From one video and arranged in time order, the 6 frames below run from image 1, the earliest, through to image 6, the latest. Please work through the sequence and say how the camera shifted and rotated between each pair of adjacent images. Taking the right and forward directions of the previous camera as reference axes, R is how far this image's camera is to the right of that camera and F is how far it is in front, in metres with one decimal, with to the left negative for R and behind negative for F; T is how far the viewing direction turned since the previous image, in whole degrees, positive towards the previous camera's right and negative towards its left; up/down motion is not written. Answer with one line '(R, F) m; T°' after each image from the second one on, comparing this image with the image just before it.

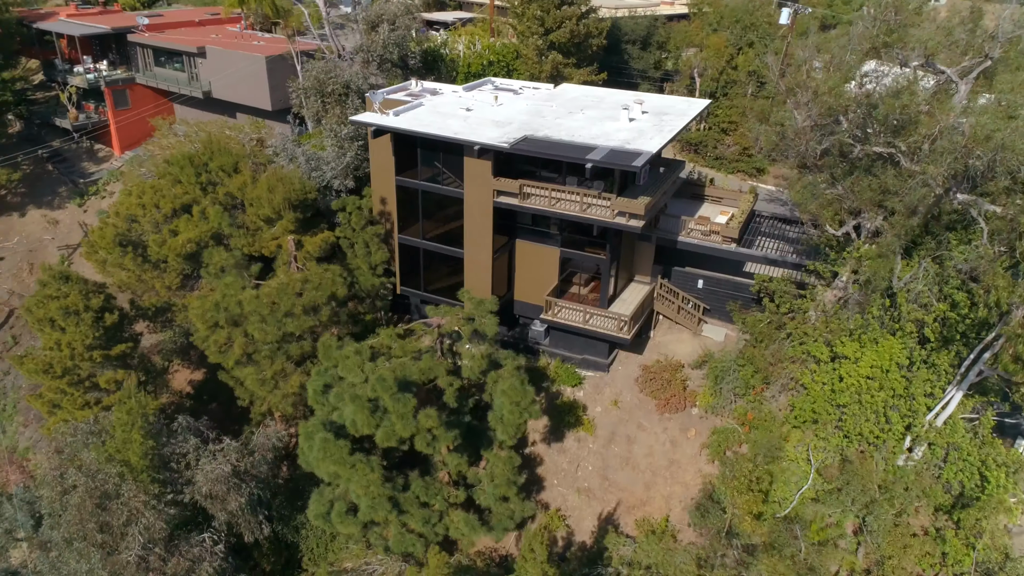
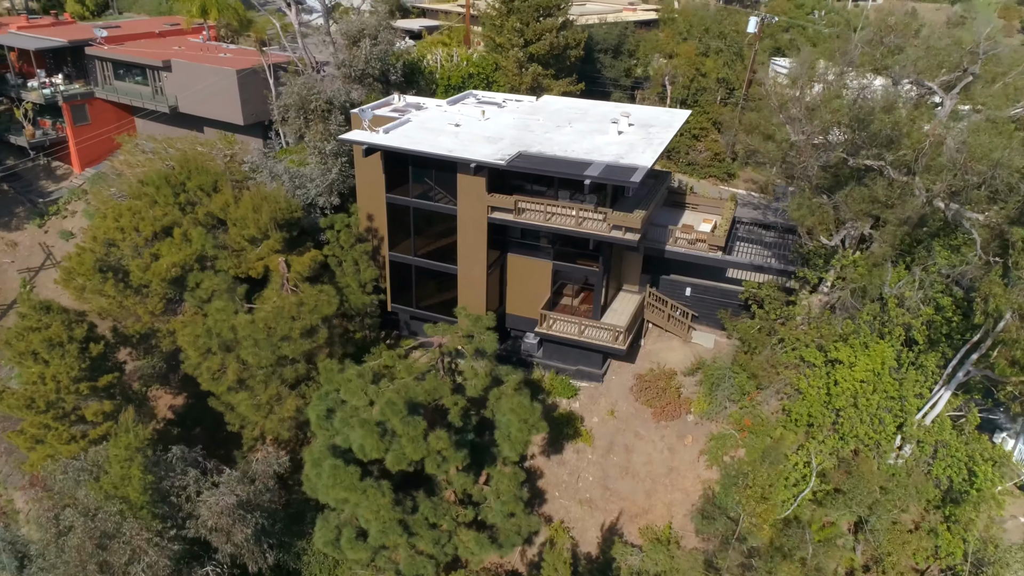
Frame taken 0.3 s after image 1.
(-0.5, 0.0) m; +4°
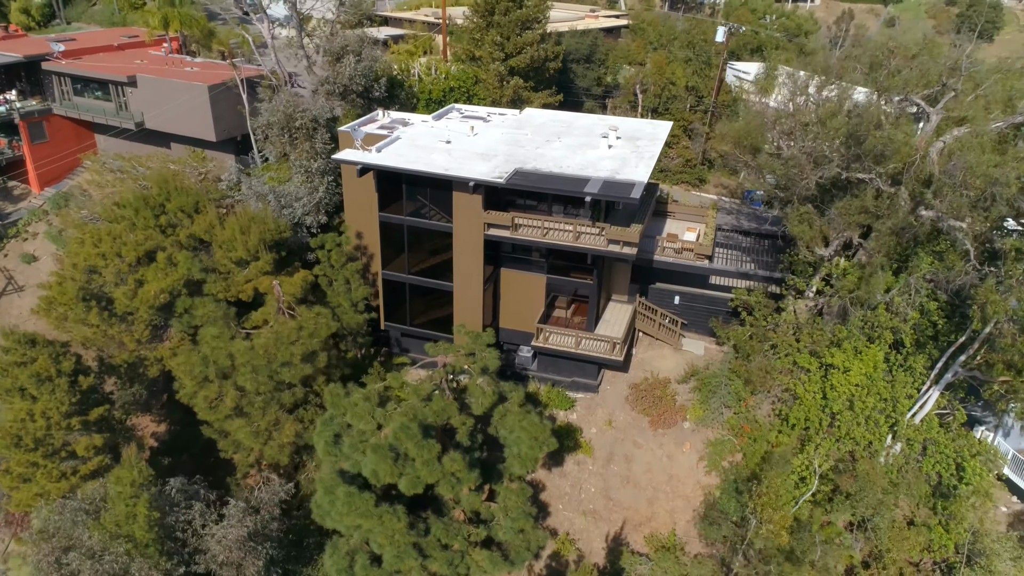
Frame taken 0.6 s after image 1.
(-0.5, 0.0) m; +4°
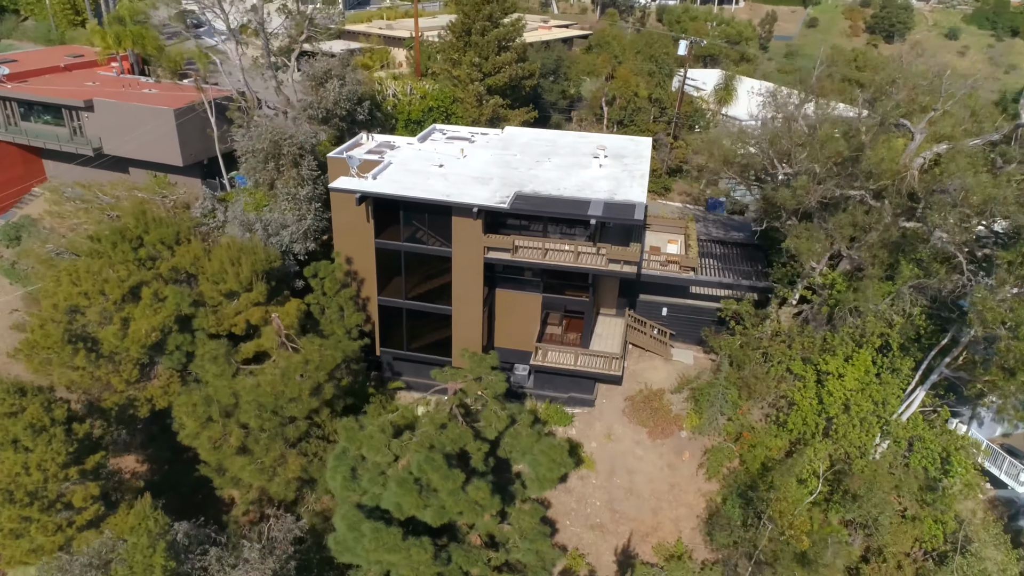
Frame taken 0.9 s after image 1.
(-0.7, 0.0) m; +5°
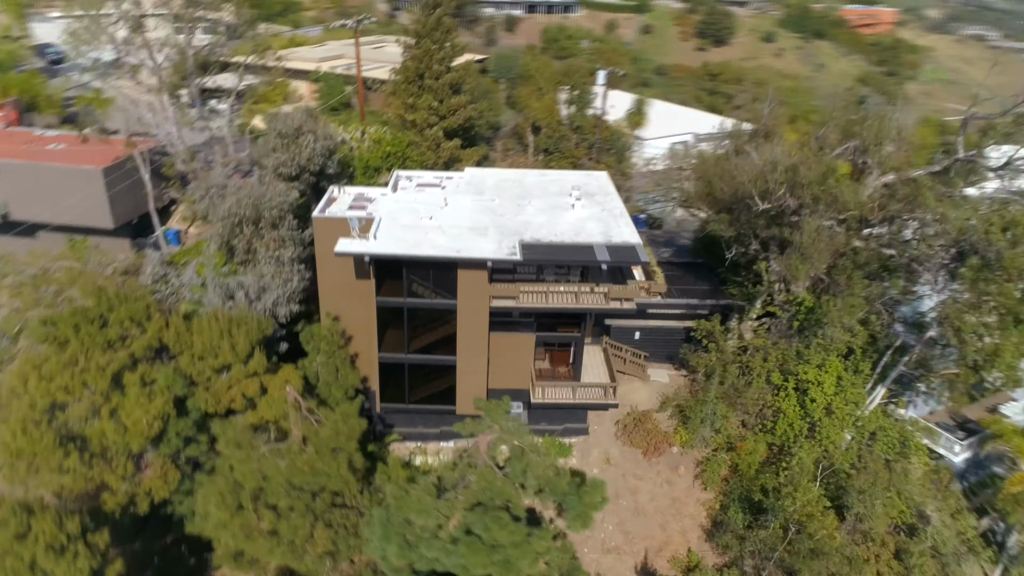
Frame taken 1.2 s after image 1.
(-1.7, 0.0) m; +12°
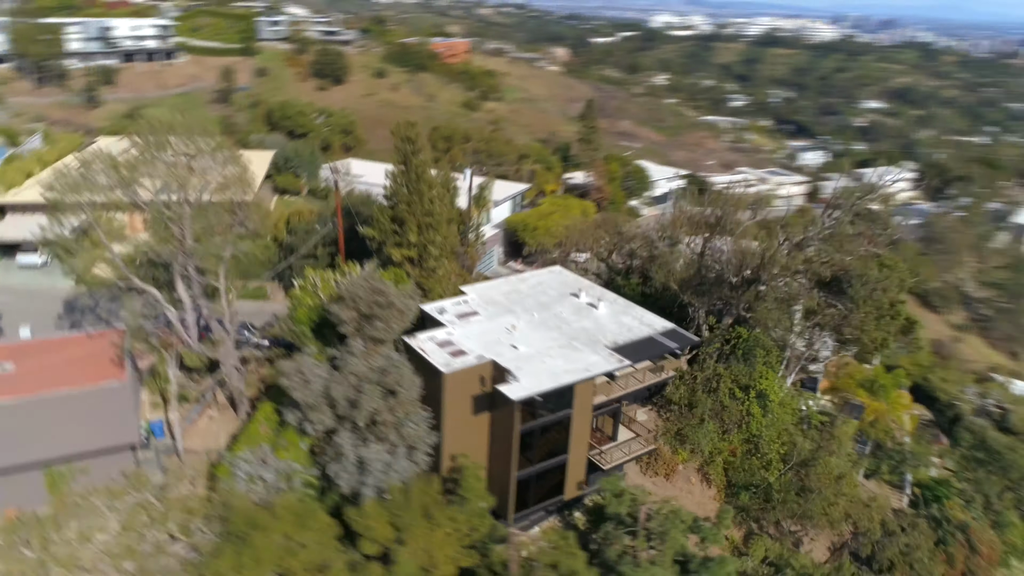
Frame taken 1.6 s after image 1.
(-6.2, 0.0) m; +31°
